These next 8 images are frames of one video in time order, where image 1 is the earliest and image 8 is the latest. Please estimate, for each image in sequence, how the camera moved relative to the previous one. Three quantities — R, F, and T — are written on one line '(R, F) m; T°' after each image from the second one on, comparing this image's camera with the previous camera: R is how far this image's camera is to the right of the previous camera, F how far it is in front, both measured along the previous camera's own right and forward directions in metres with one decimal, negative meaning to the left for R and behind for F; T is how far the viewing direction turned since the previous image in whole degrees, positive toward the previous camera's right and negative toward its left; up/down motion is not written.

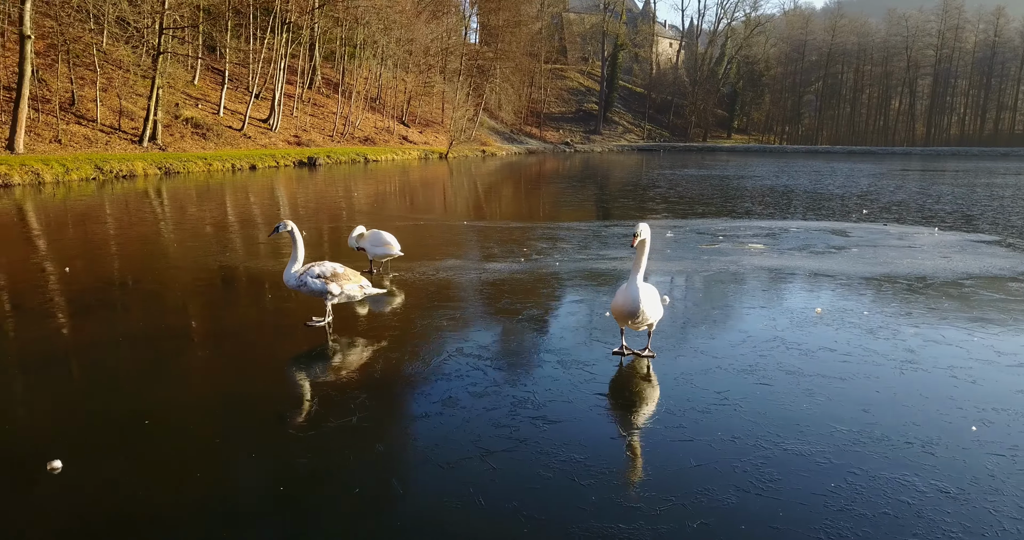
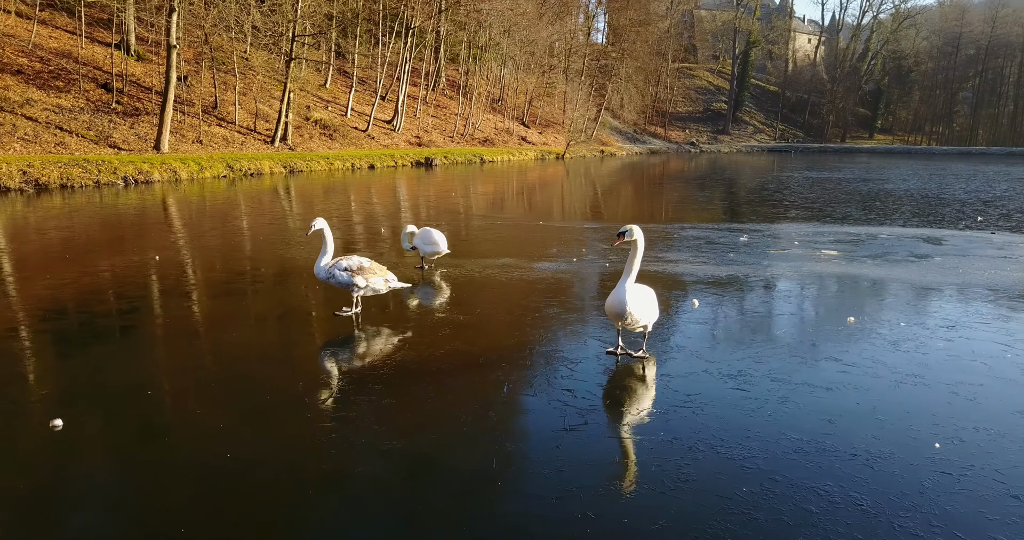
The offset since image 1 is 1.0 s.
(+0.7, -0.1) m; -9°
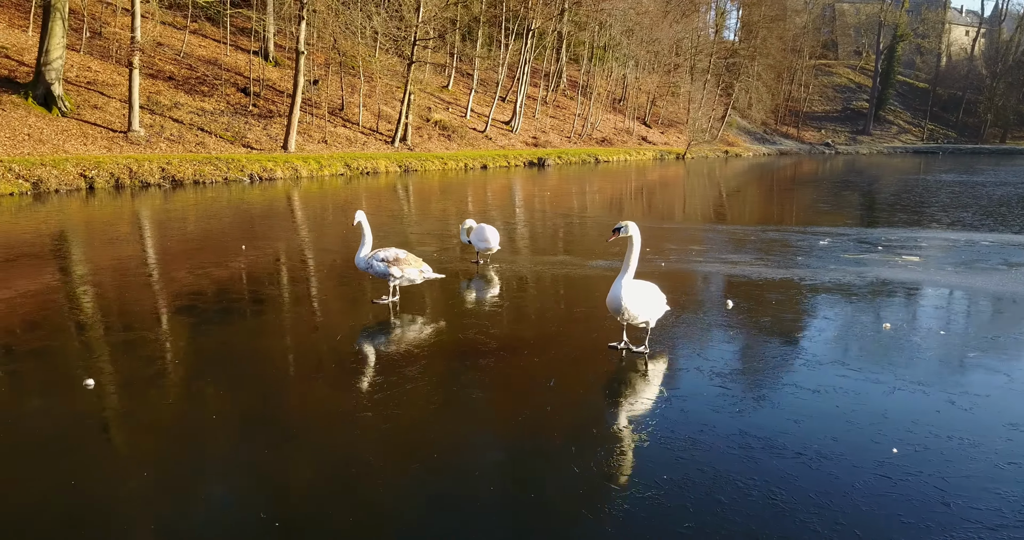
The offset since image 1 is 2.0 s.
(+0.7, -0.1) m; -9°
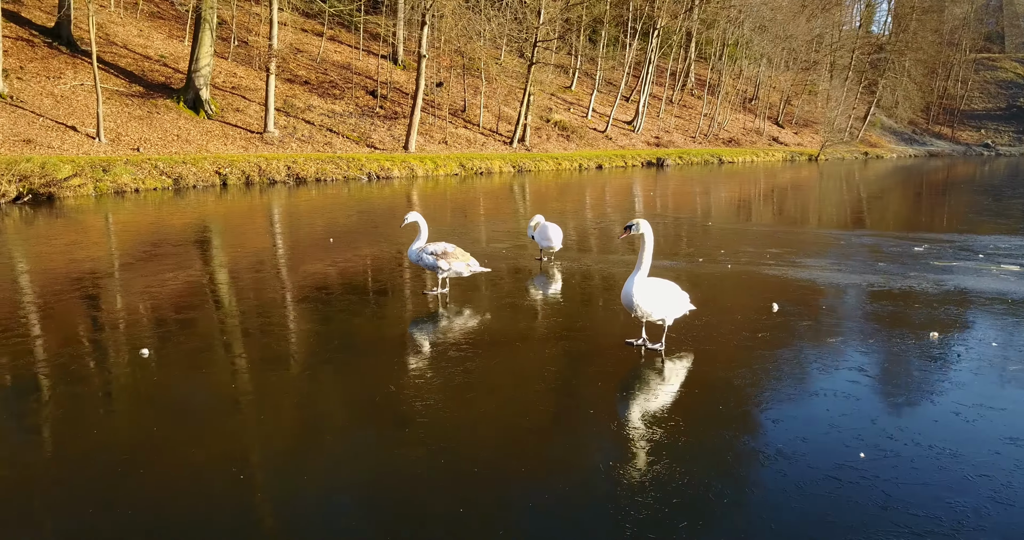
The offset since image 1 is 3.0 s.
(+0.6, -0.1) m; -9°
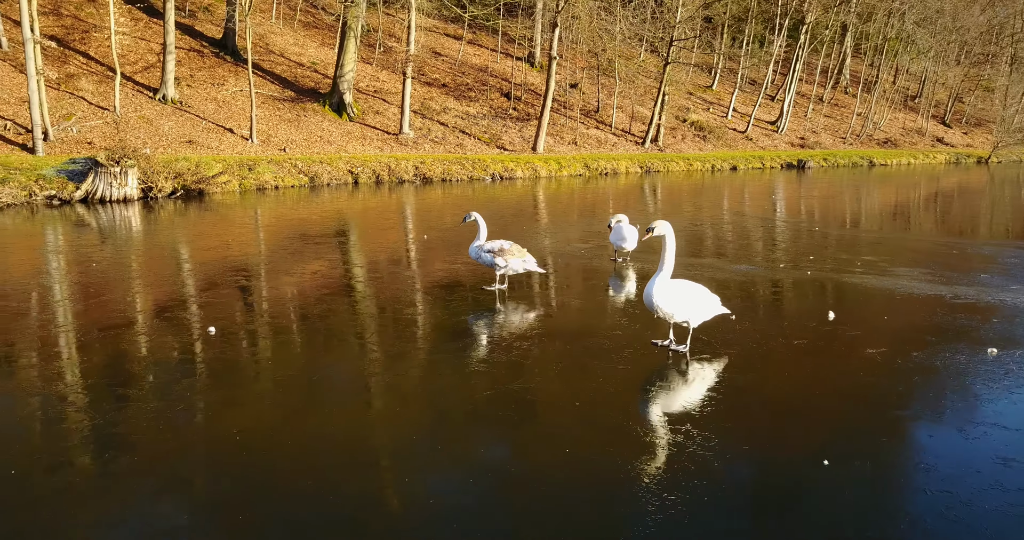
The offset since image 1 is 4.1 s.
(+0.7, -0.1) m; -10°
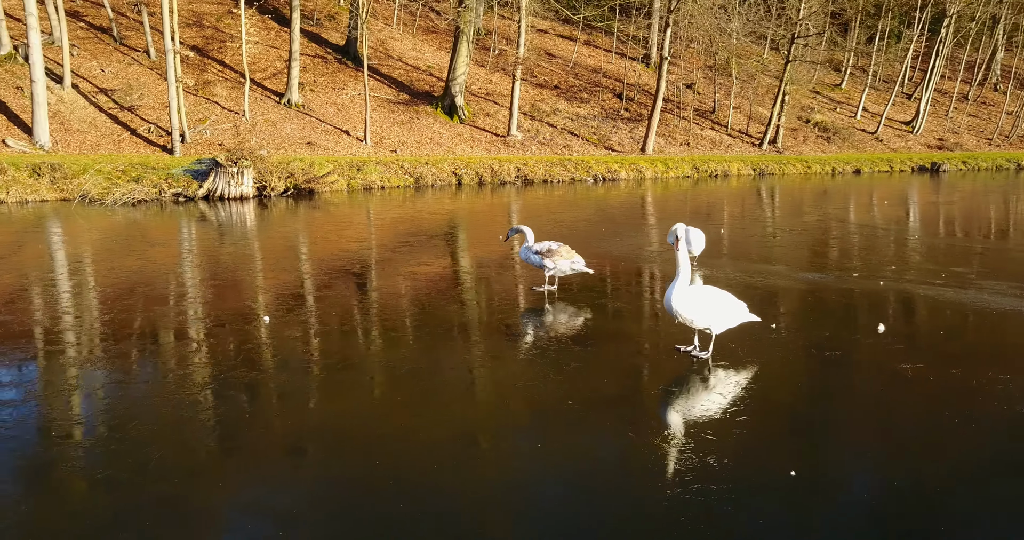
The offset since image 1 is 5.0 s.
(+0.6, -0.1) m; -9°
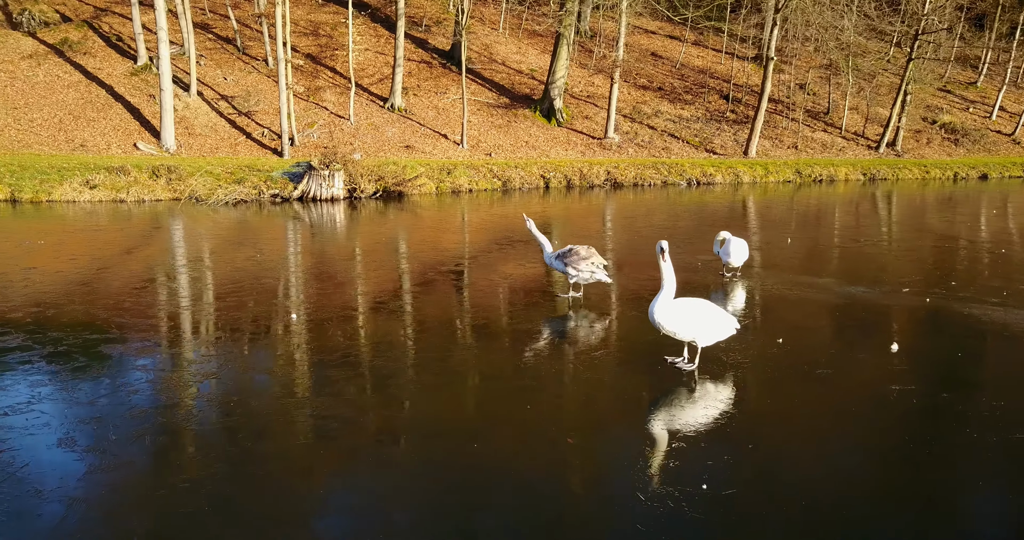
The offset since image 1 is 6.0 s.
(+0.8, -0.2) m; -8°
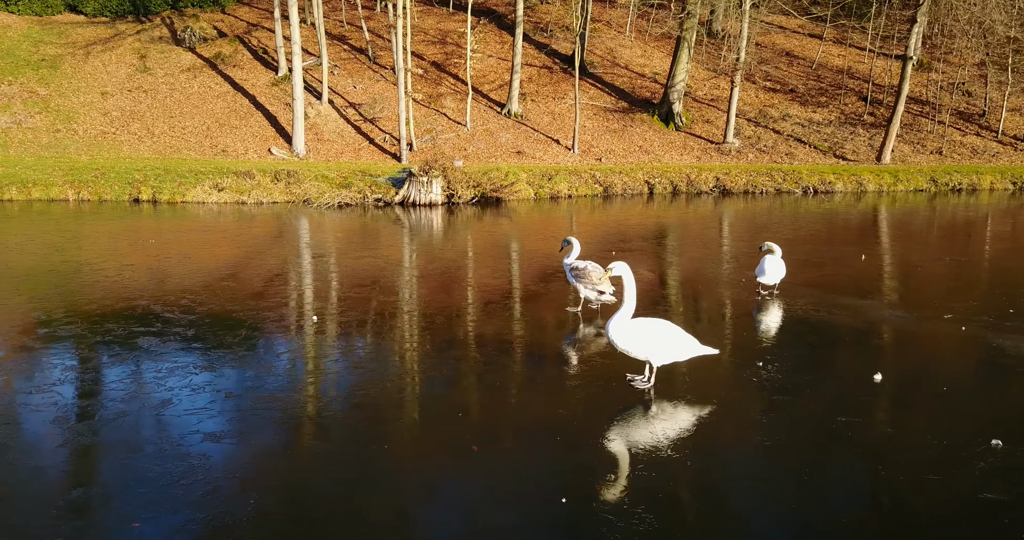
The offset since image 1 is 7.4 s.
(+1.1, -0.2) m; -10°
